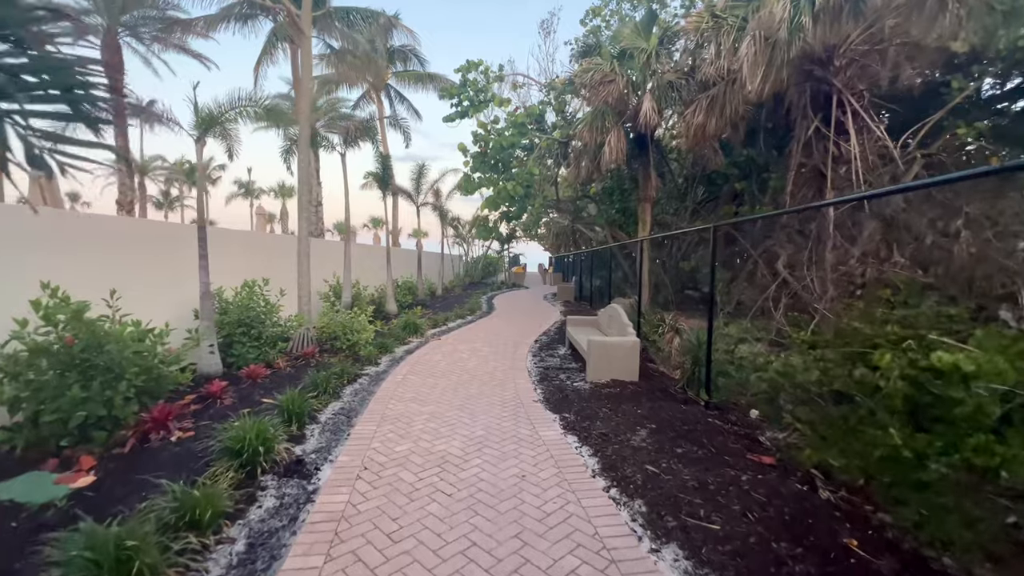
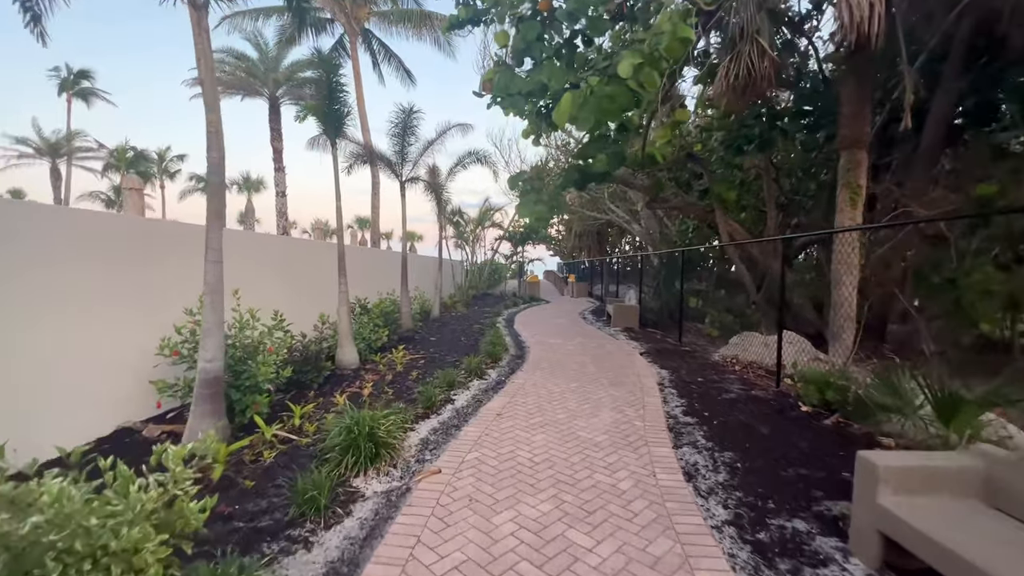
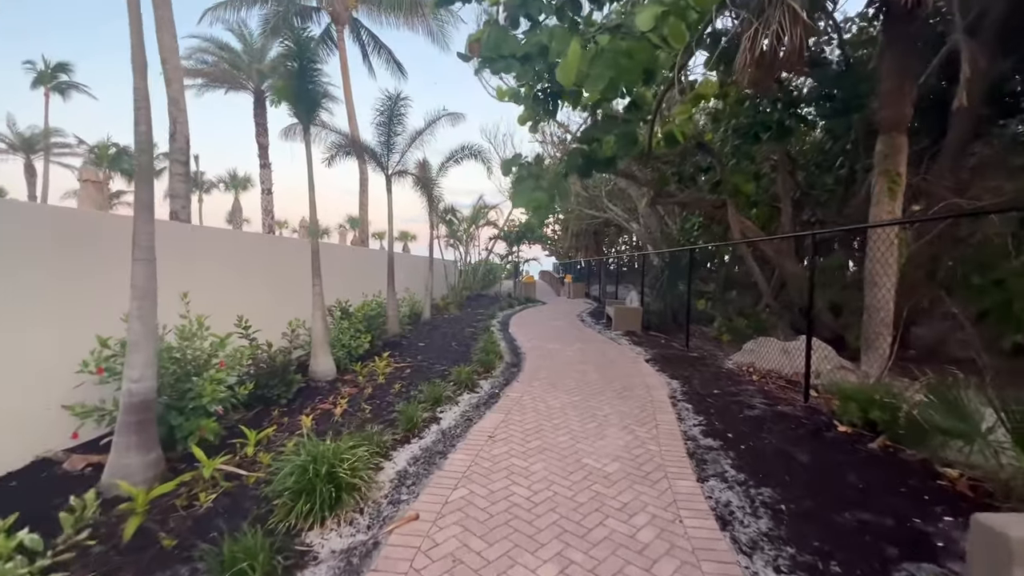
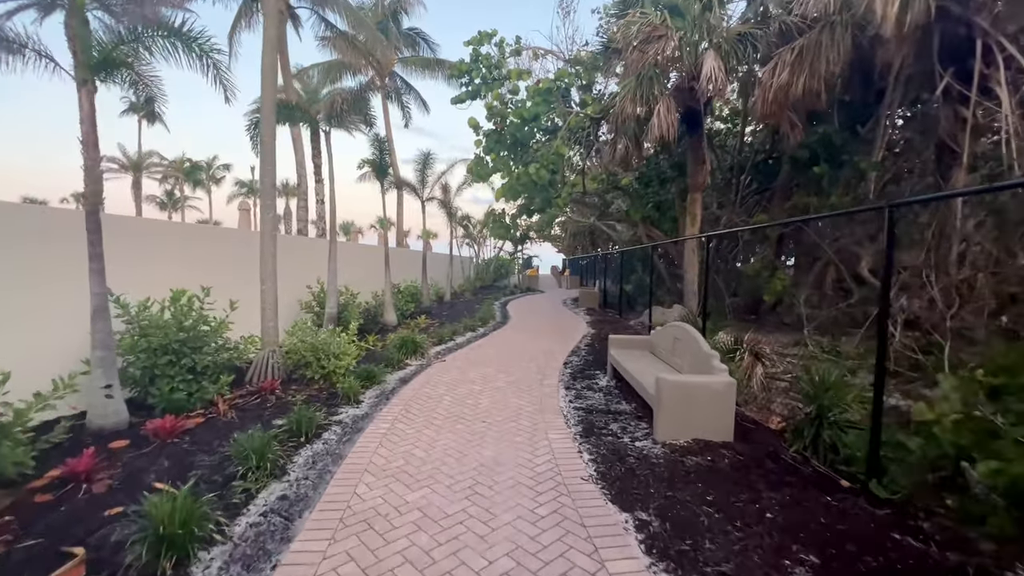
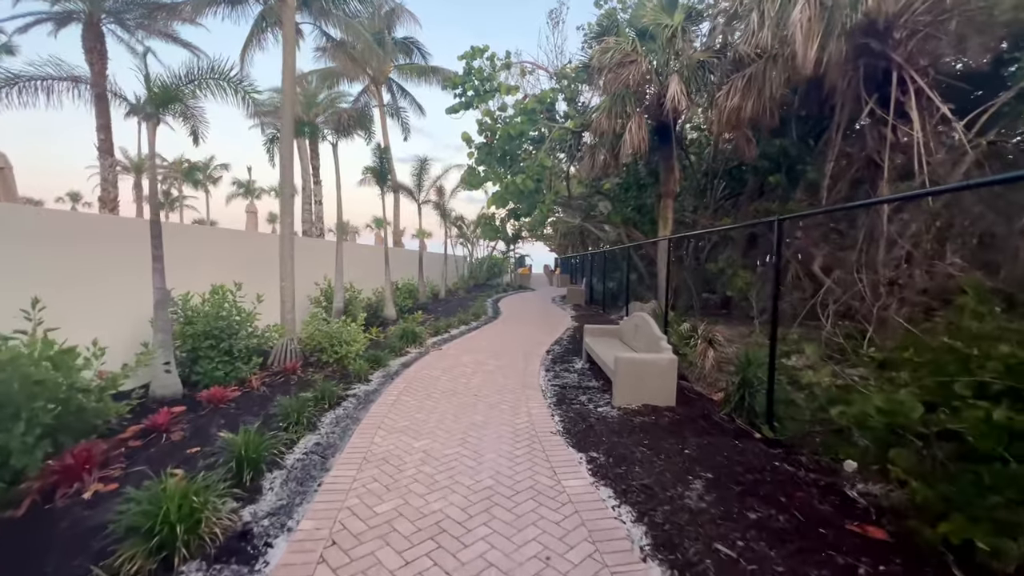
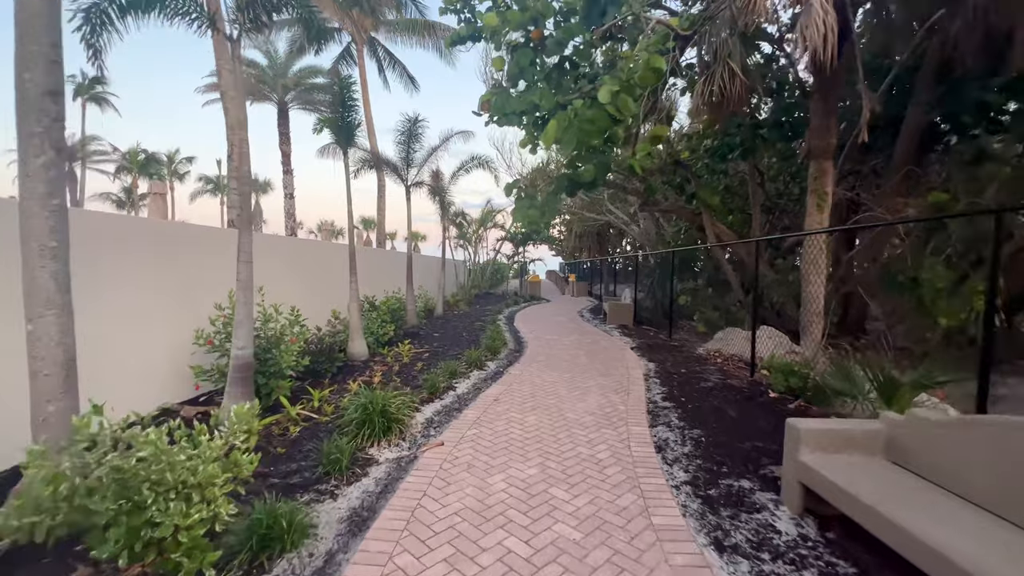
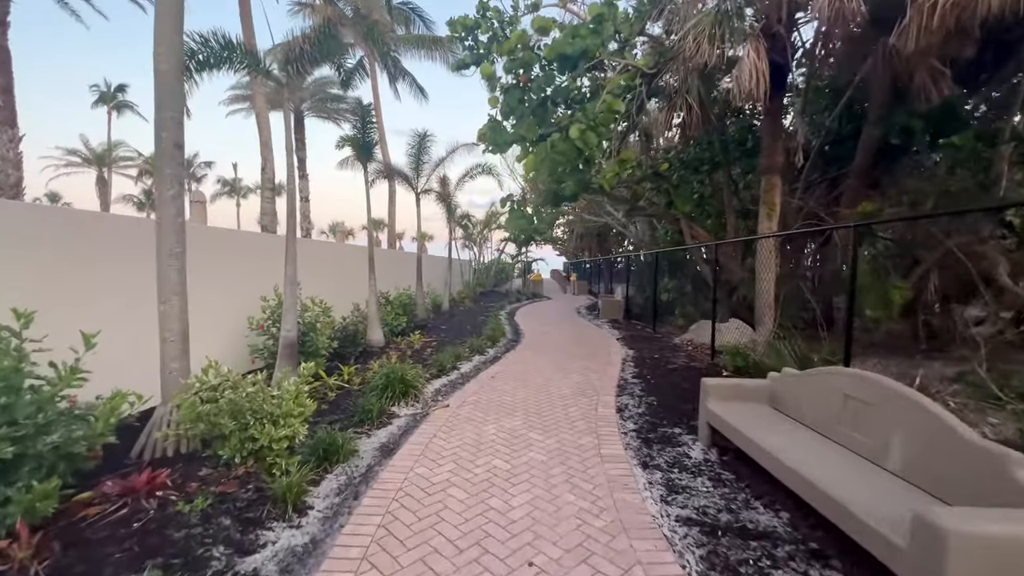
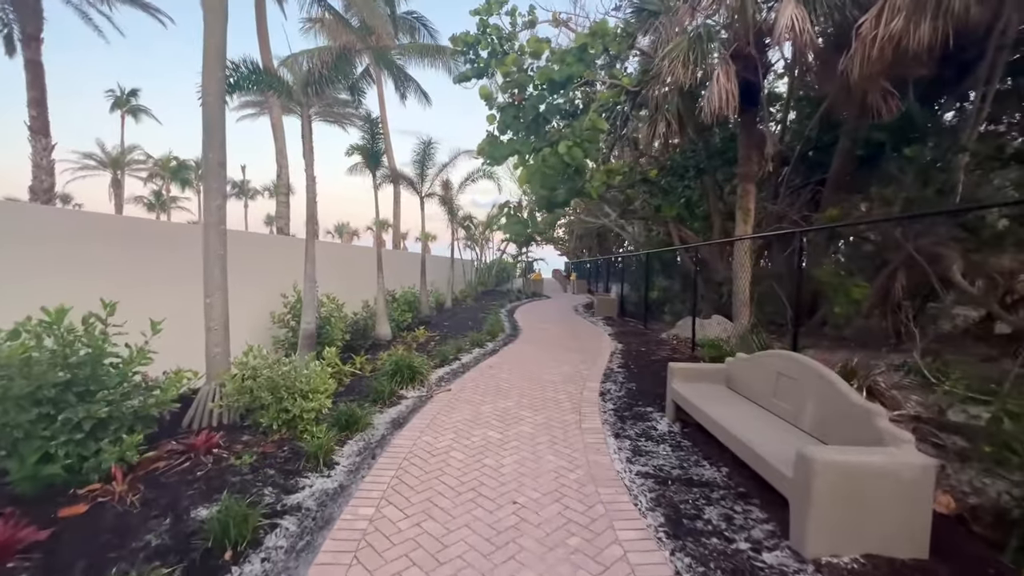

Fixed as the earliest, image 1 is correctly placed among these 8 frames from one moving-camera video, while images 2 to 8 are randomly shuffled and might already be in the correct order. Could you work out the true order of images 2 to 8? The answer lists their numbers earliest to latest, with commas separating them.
5, 4, 8, 7, 6, 2, 3
